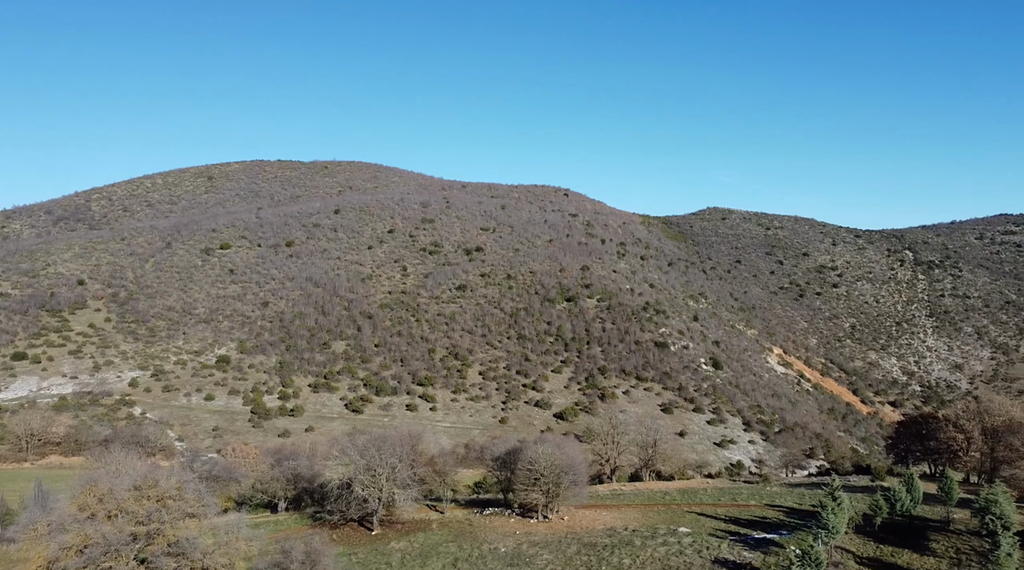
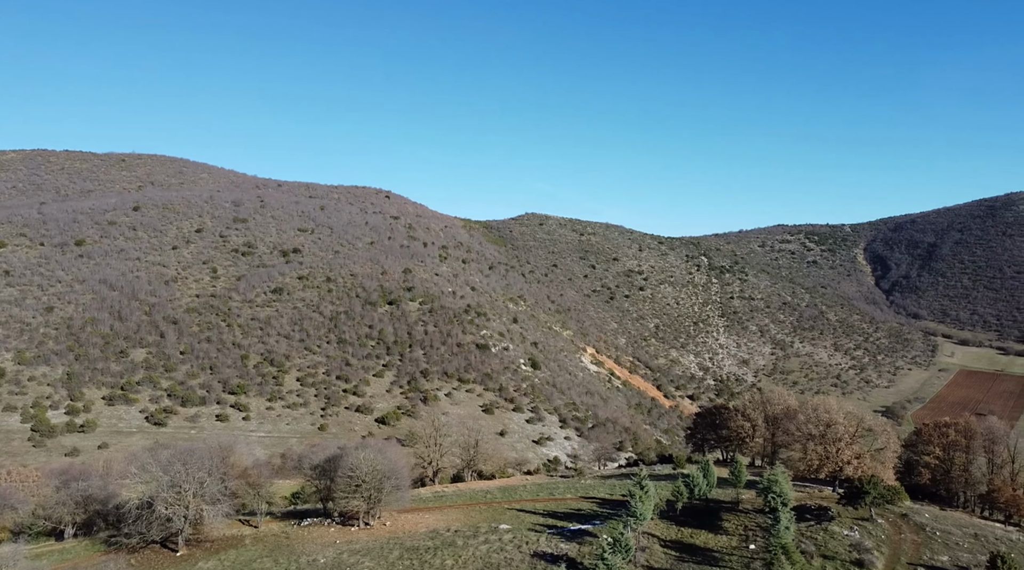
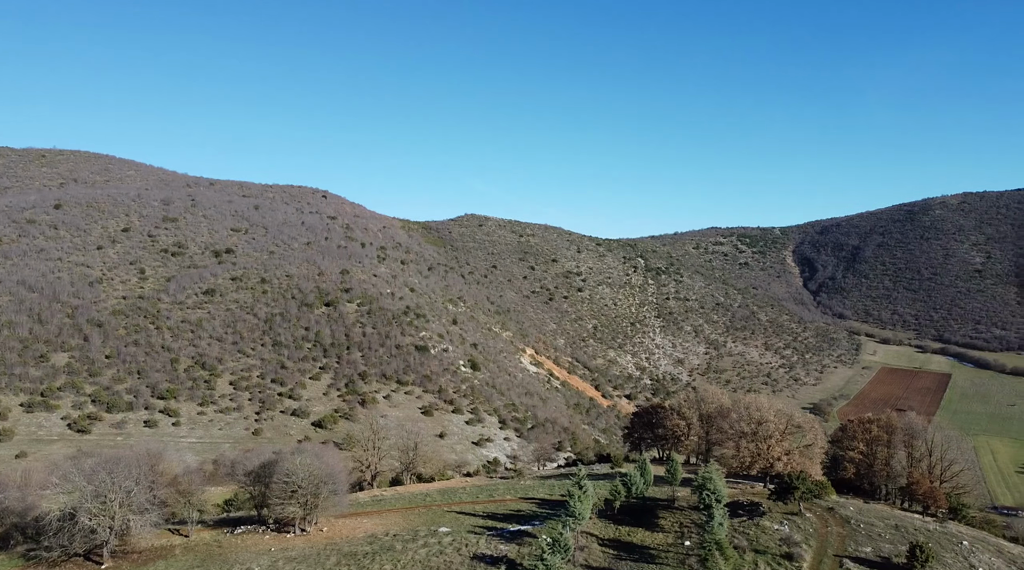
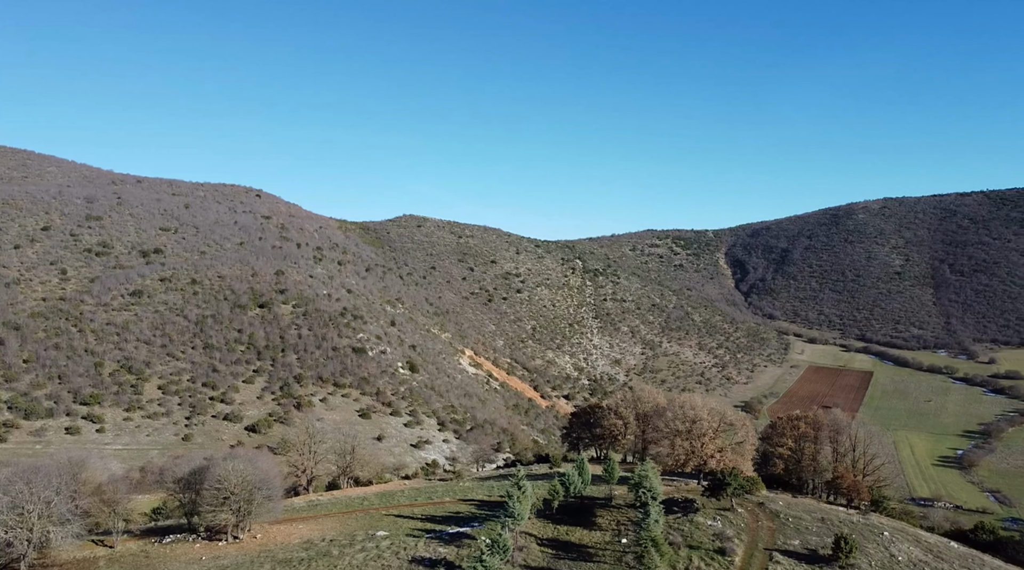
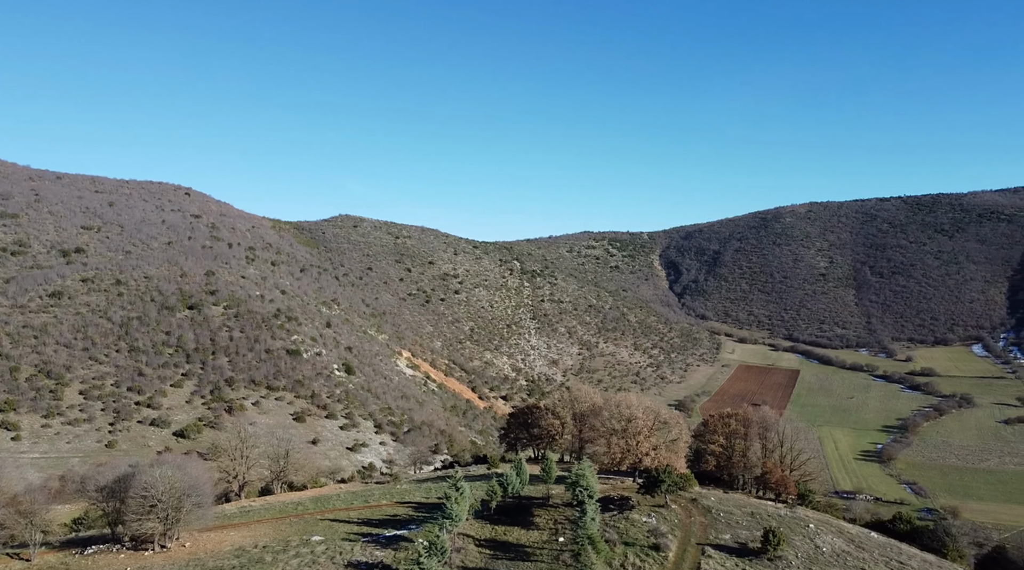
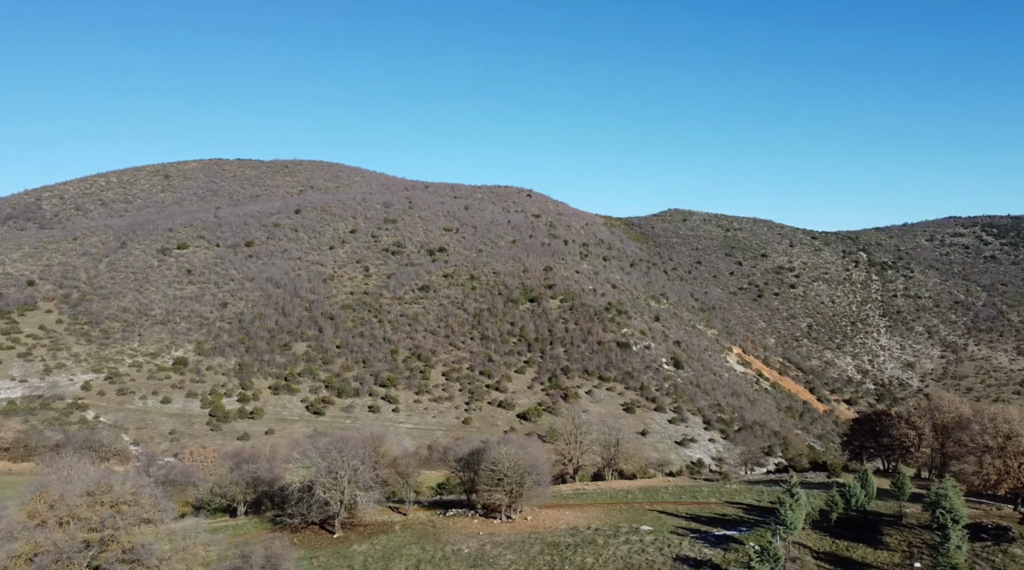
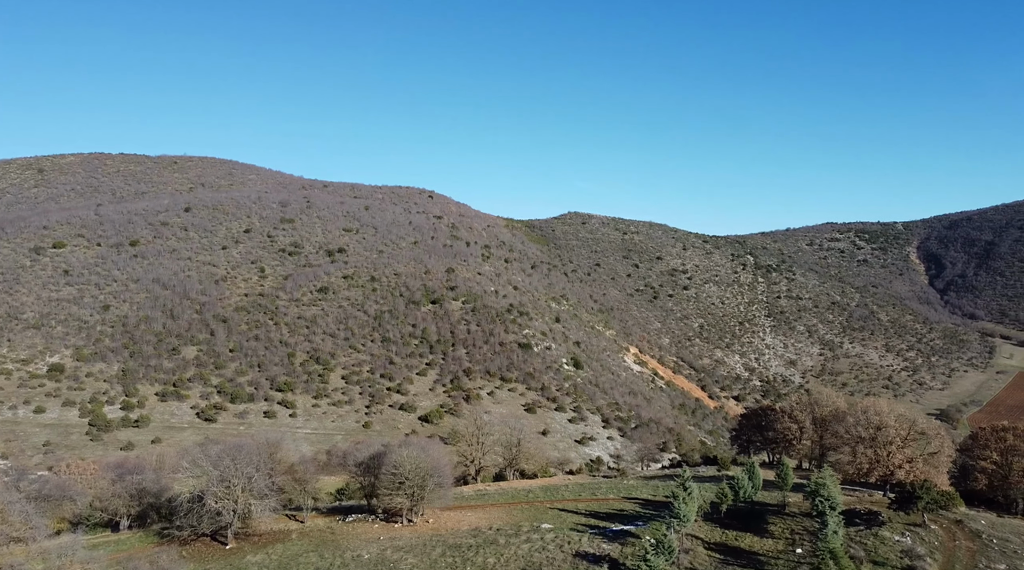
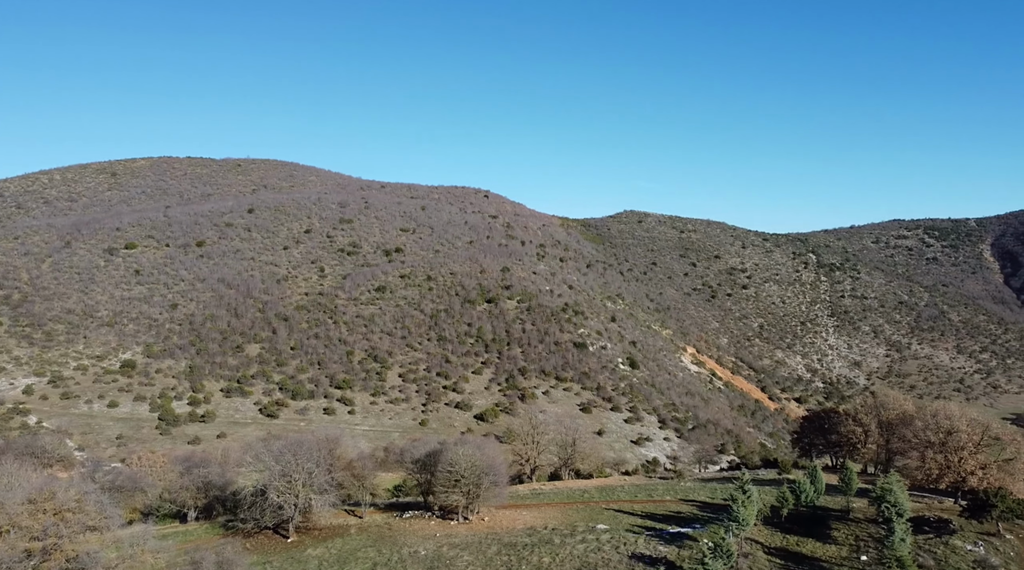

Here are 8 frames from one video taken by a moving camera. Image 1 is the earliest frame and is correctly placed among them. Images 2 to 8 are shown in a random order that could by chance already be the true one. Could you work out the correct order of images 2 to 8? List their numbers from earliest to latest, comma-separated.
6, 8, 7, 2, 3, 4, 5
